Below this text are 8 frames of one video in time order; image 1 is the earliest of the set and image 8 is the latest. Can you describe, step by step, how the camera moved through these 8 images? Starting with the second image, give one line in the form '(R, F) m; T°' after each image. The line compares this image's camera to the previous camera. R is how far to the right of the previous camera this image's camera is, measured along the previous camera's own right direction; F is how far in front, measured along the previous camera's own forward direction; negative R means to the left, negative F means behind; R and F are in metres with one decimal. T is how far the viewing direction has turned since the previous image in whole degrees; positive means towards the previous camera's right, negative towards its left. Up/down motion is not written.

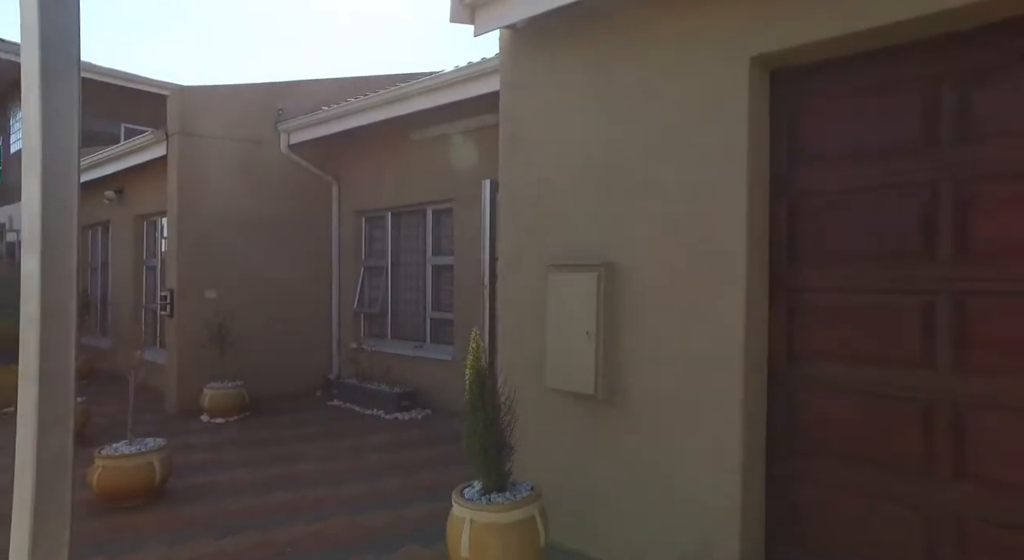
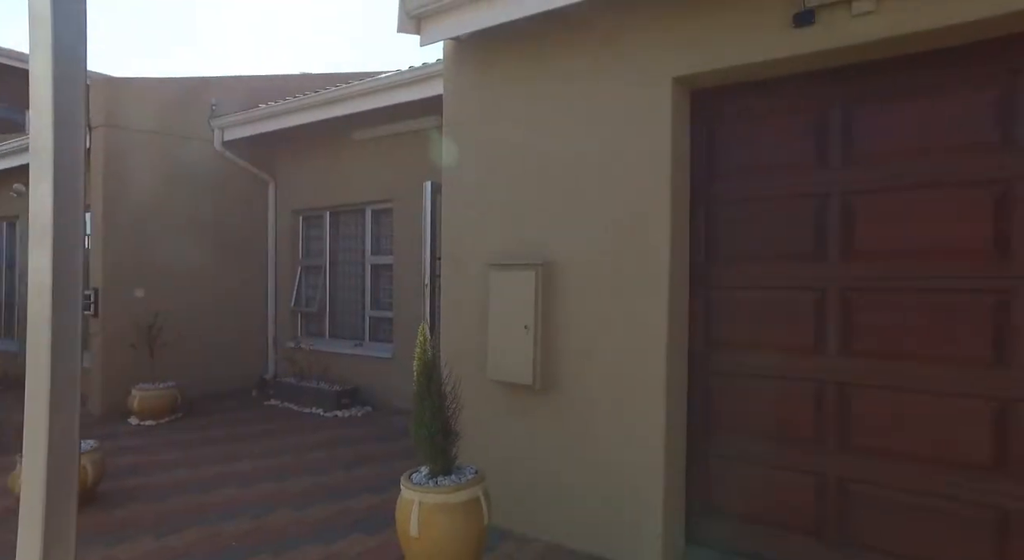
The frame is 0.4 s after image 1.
(-0.1, -0.1) m; +3°
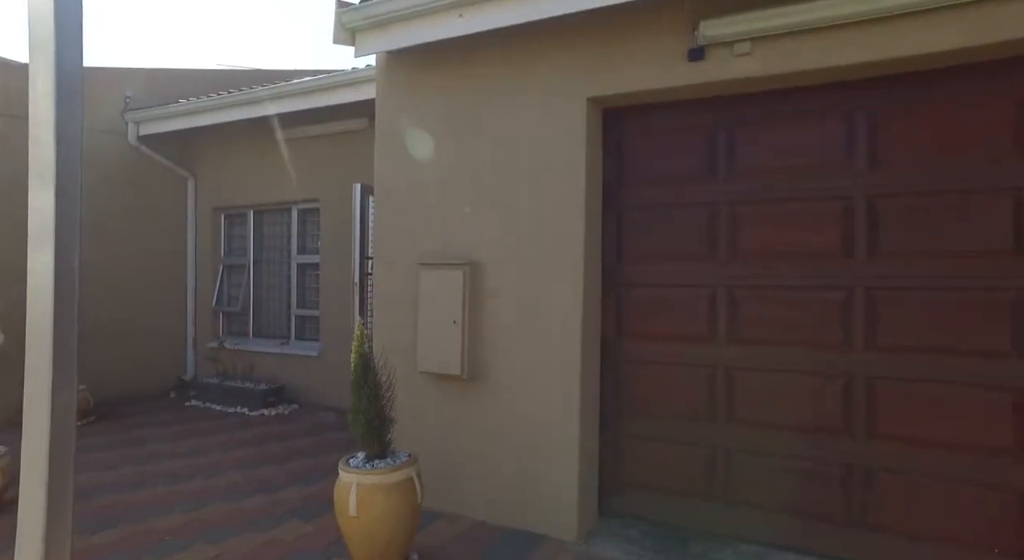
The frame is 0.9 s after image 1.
(0.0, -0.3) m; +7°
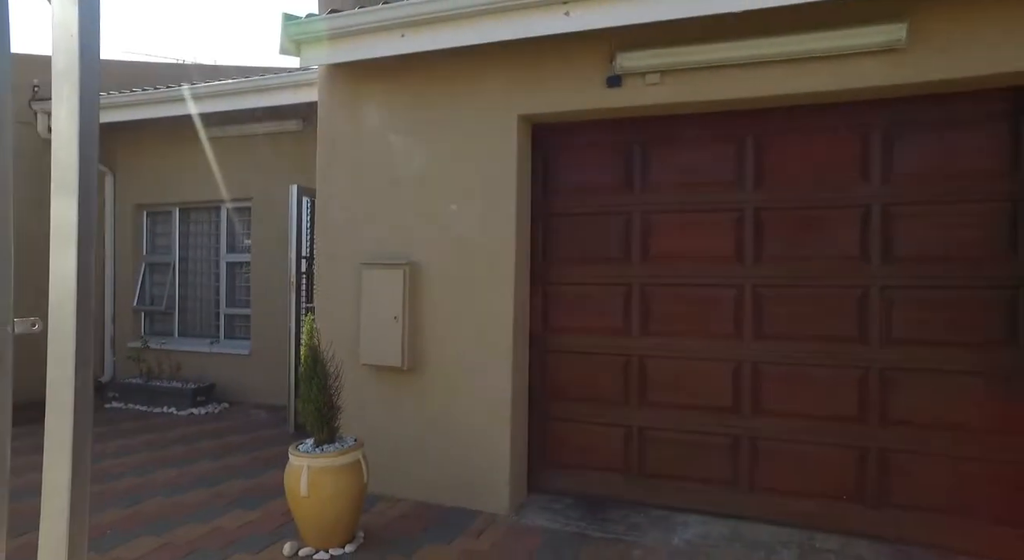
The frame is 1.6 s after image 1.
(-0.1, -0.4) m; +7°
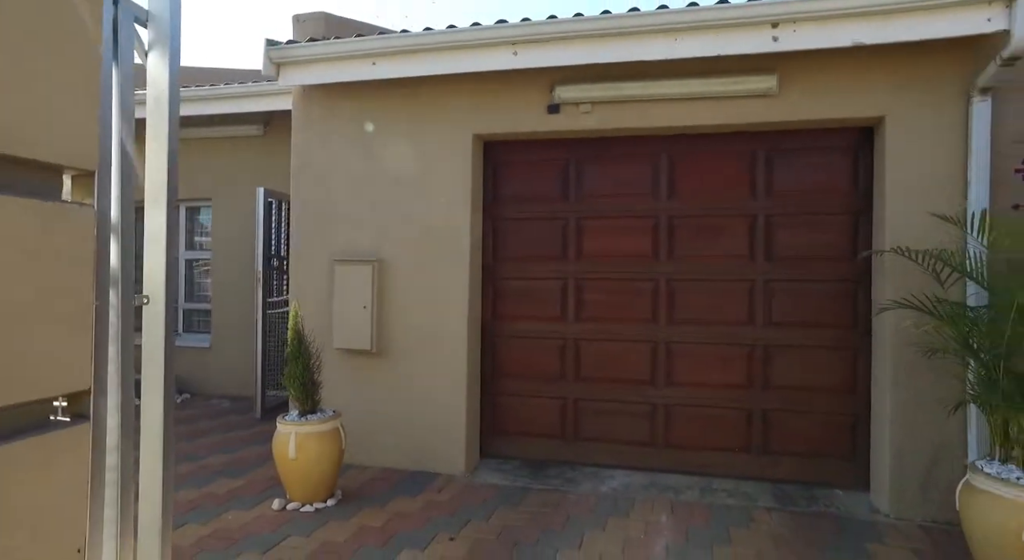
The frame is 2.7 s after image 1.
(-0.1, -0.7) m; +5°
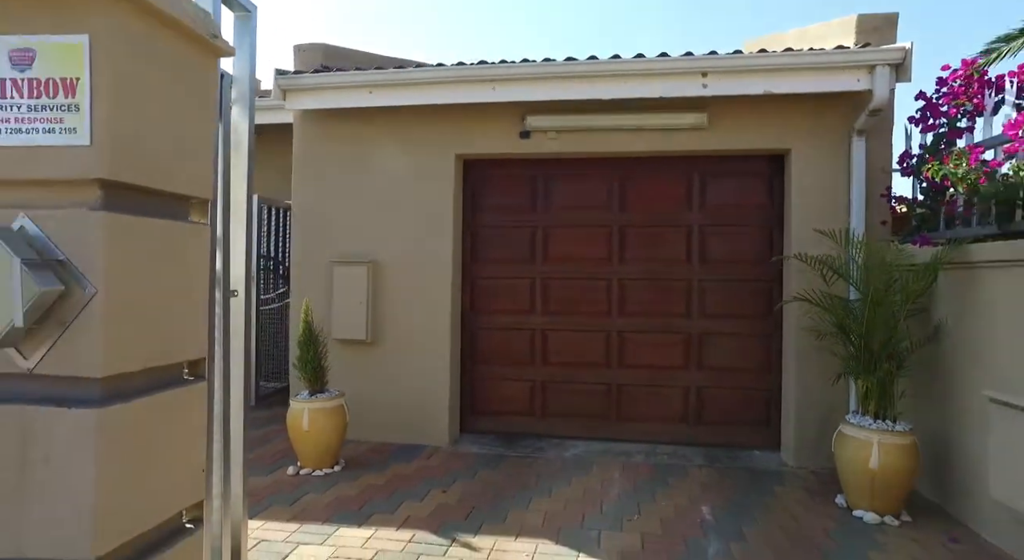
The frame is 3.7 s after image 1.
(-0.2, -0.8) m; +4°
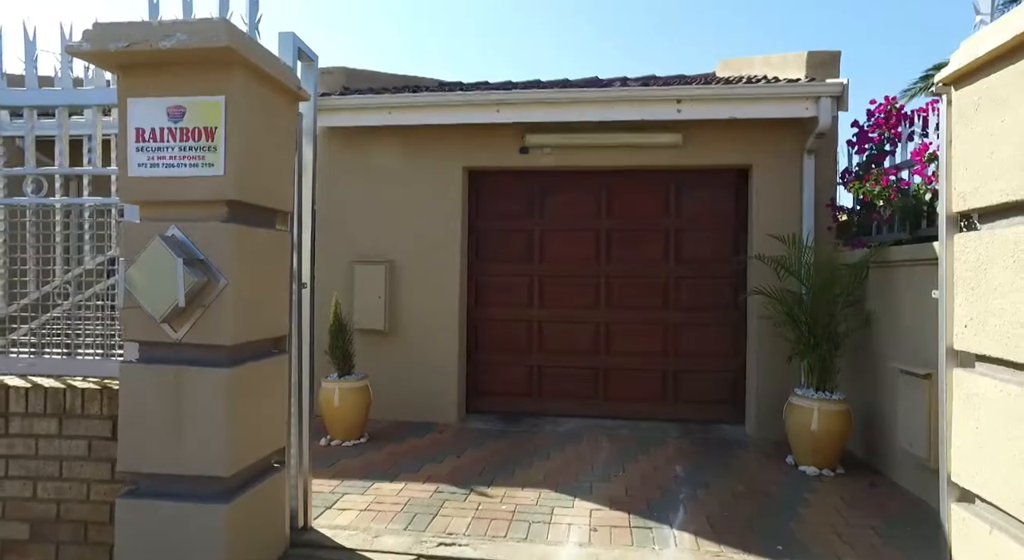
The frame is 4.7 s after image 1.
(-0.1, -0.8) m; +1°
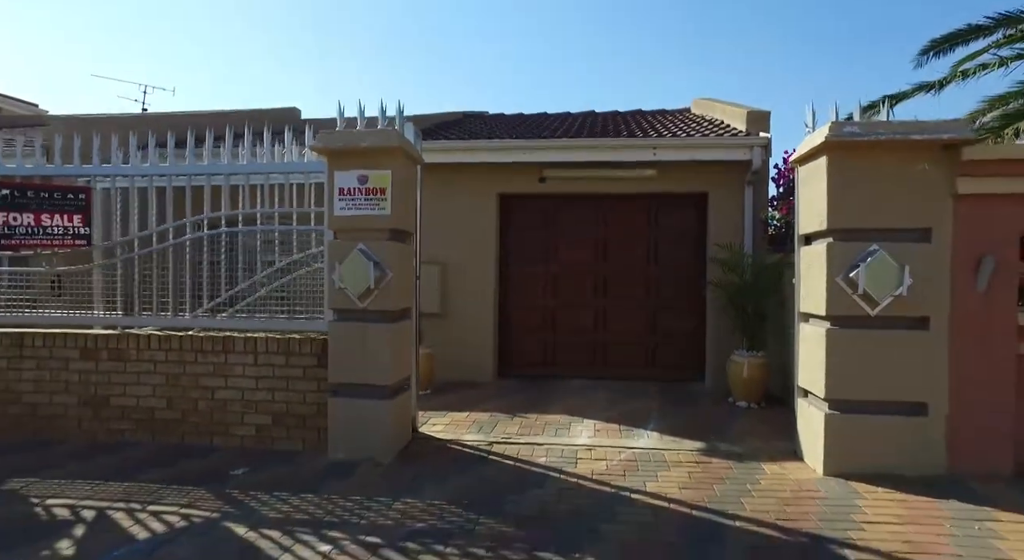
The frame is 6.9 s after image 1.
(-0.4, -2.2) m; 0°
